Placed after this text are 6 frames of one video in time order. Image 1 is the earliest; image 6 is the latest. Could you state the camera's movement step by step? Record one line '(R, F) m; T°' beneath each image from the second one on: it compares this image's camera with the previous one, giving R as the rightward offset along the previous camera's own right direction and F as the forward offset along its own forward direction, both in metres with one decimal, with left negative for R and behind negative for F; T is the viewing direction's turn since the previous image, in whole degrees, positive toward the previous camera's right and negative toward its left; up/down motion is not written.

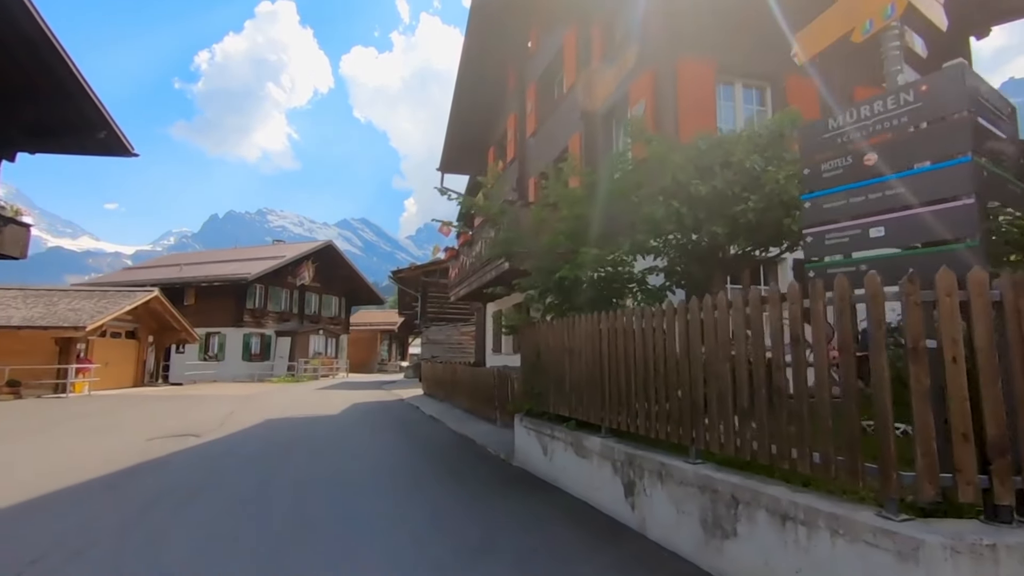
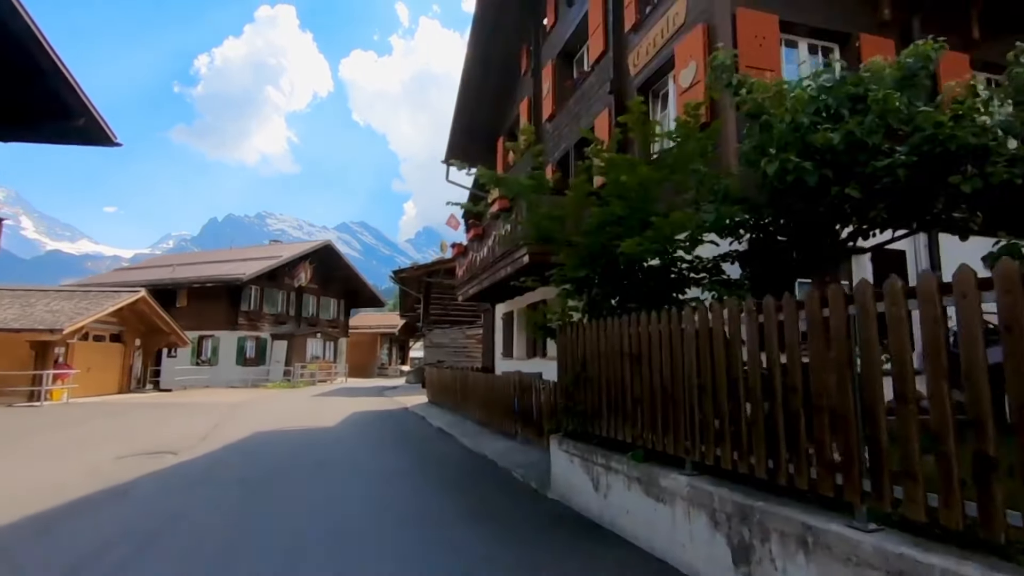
(-0.4, +1.4) m; 0°
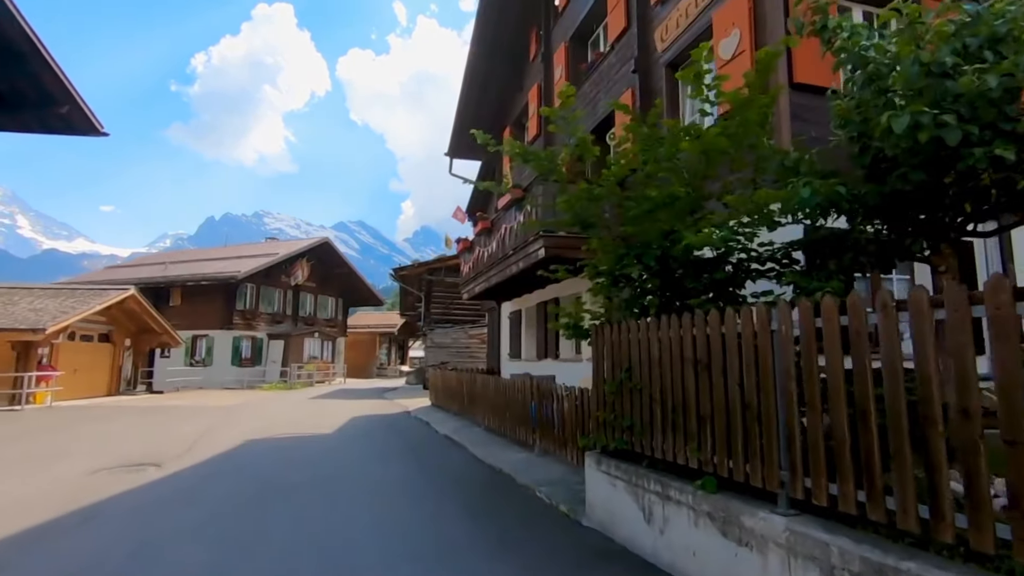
(-0.3, +0.9) m; 0°
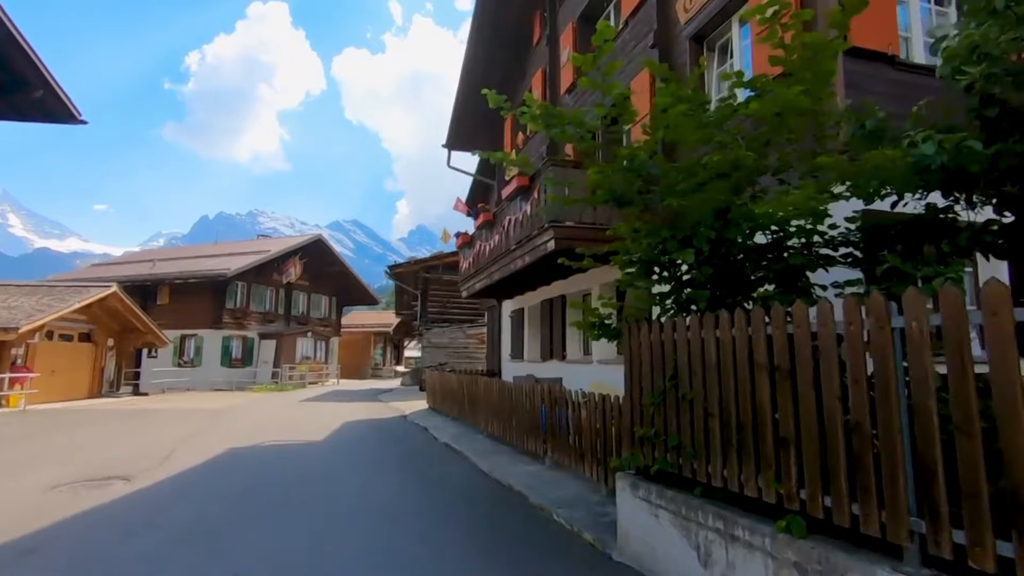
(-0.2, +0.9) m; +1°
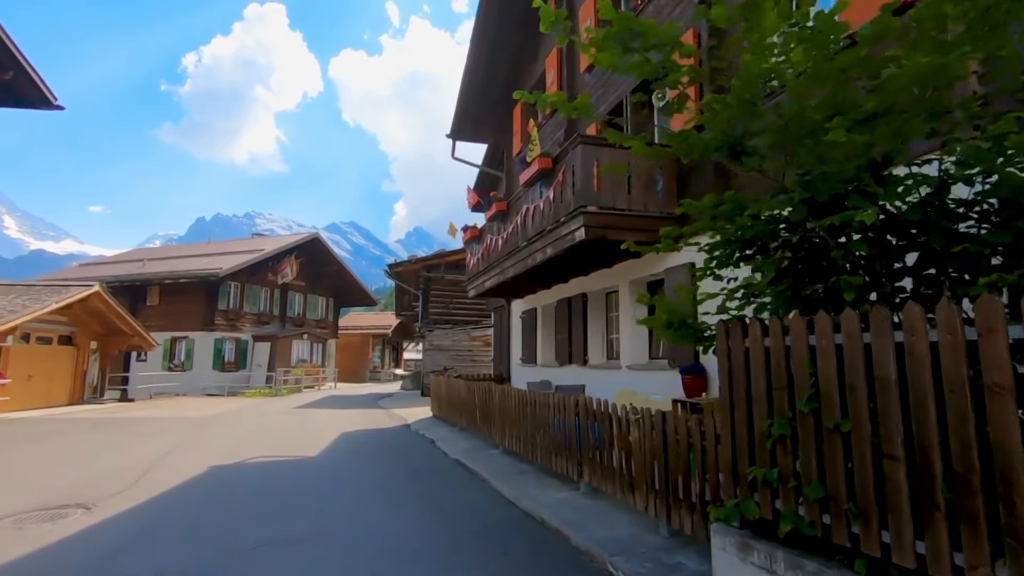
(-0.4, +1.2) m; 0°
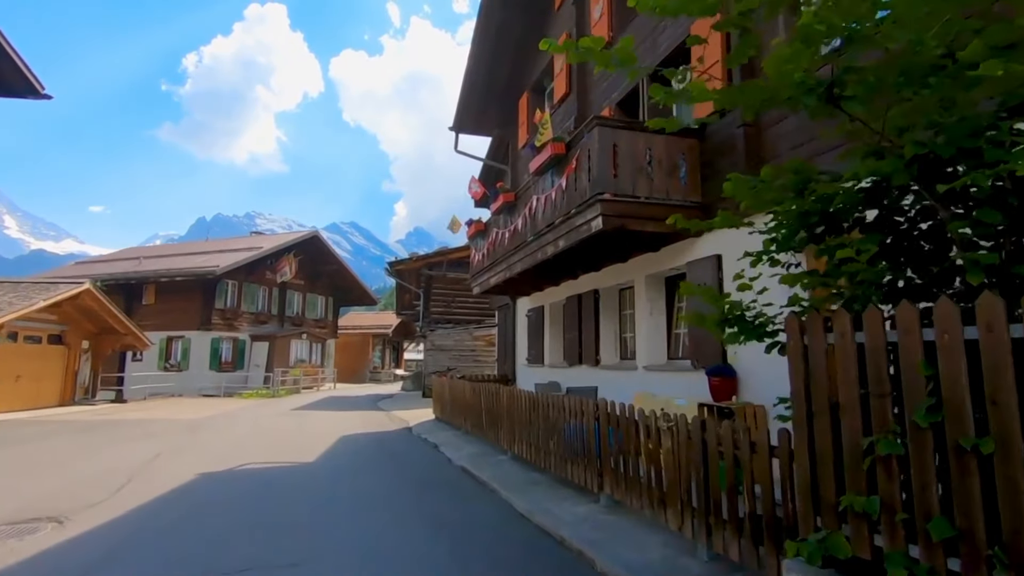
(-0.2, +0.6) m; 0°
